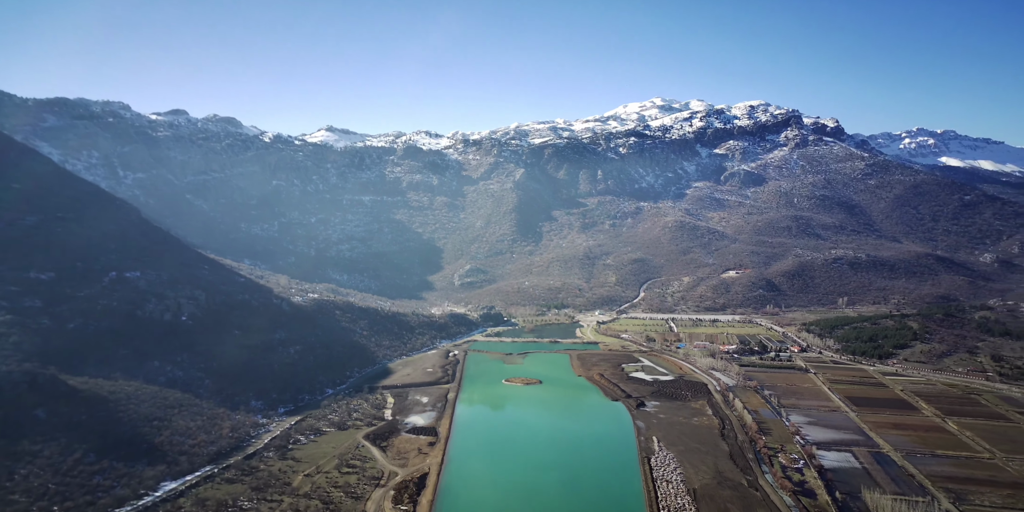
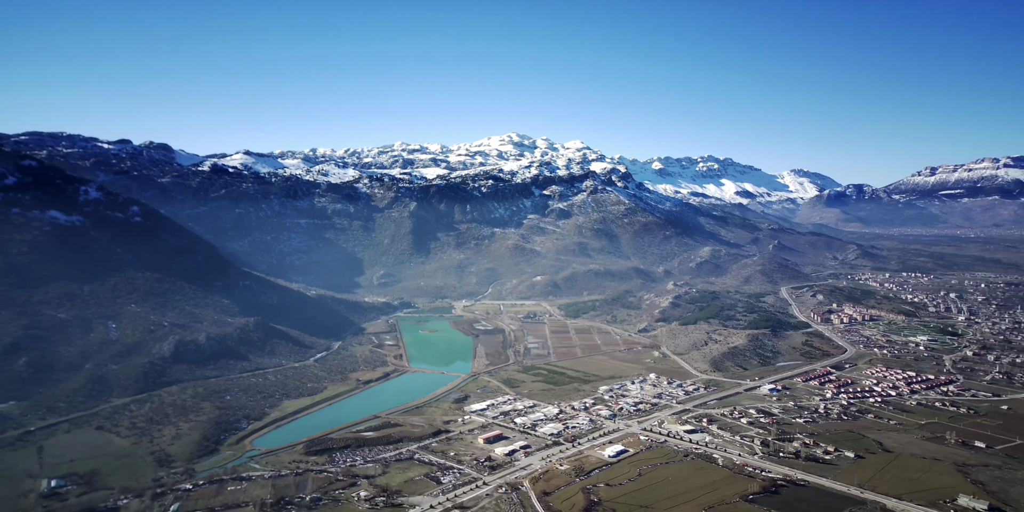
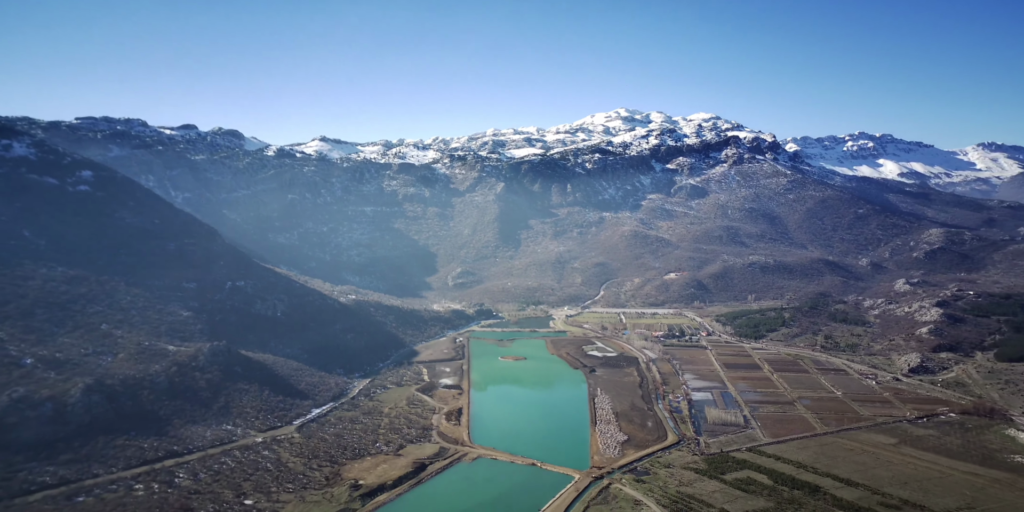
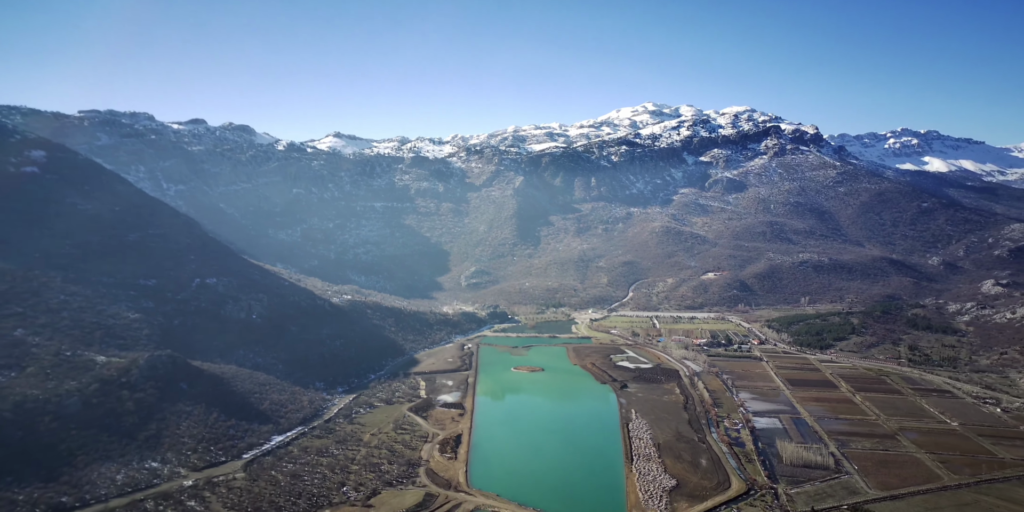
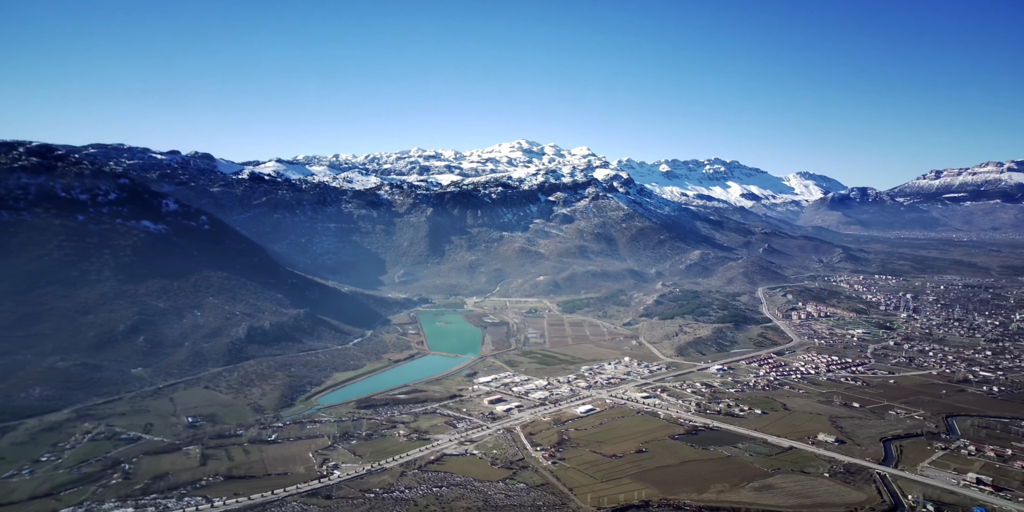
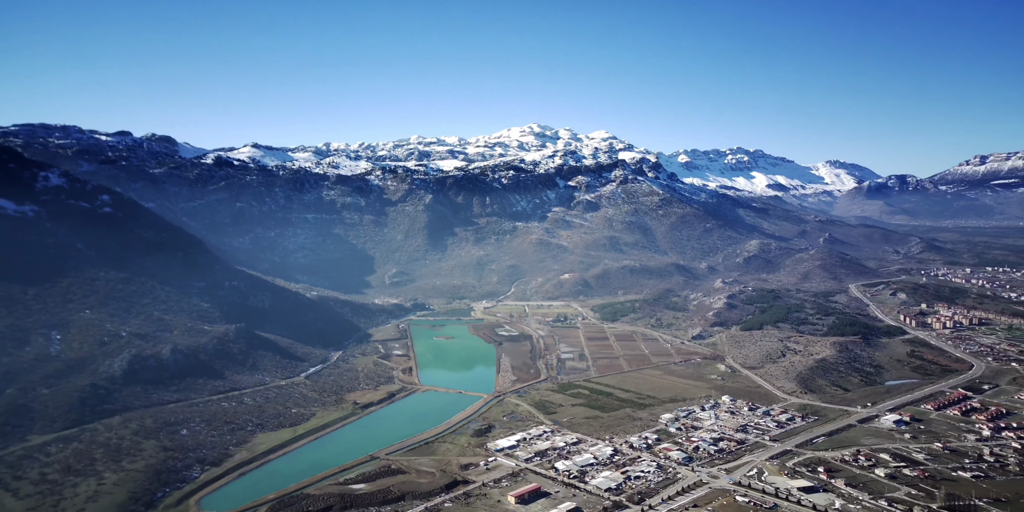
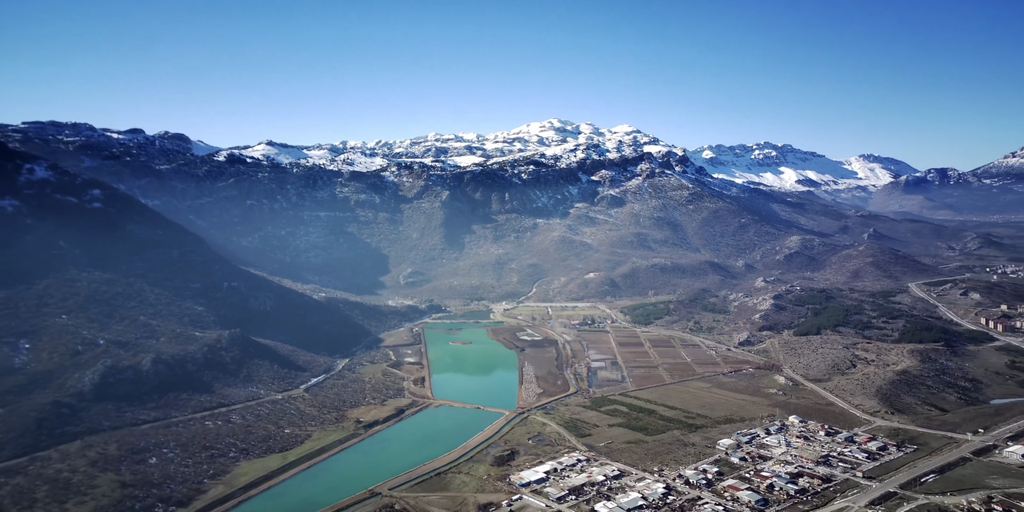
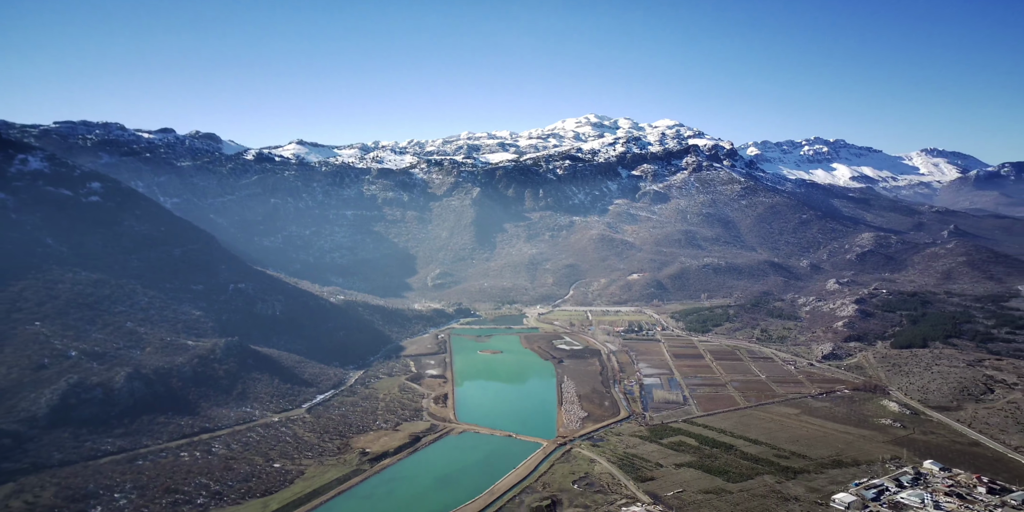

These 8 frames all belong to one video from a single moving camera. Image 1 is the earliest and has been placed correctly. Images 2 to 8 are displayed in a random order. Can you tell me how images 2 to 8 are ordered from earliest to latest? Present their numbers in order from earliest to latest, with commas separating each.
4, 3, 8, 7, 6, 2, 5
